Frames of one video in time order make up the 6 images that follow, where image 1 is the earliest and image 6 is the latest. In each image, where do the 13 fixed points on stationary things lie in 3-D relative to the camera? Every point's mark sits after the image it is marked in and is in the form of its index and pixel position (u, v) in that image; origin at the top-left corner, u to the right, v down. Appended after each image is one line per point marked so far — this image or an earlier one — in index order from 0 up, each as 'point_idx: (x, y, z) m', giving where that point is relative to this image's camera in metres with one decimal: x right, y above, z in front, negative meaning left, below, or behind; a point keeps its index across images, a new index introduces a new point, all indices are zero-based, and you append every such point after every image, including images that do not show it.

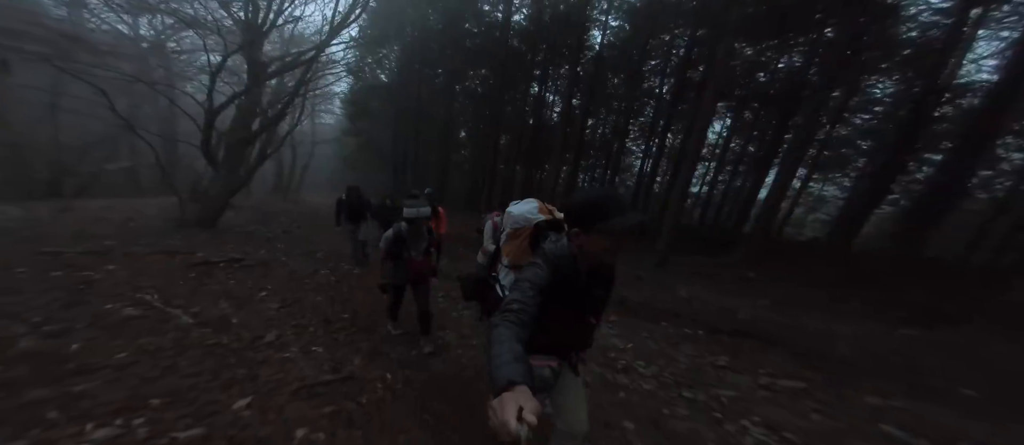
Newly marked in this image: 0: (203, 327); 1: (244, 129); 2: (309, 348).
0: (-3.5, -1.2, +4.0) m
1: (-8.0, +2.9, +10.3) m
2: (-2.3, -1.5, +4.0) m
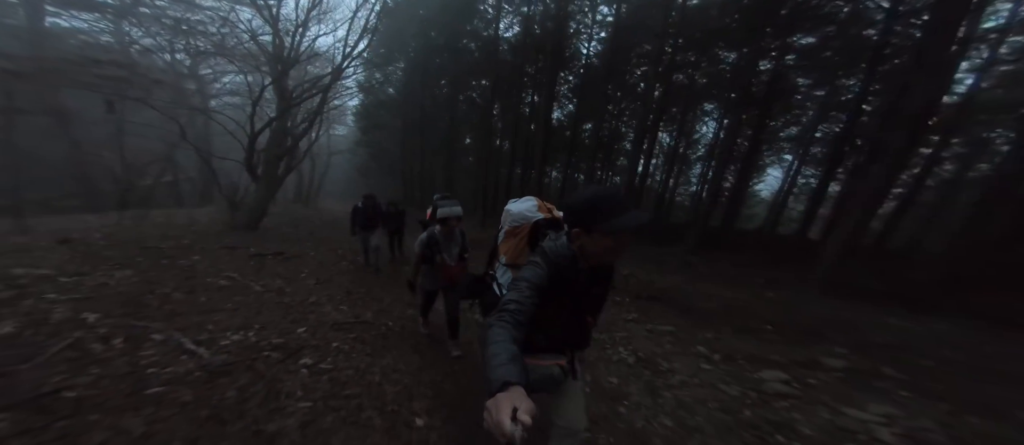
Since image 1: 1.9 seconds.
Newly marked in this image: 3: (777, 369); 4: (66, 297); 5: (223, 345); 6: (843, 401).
0: (-4.2, -1.3, +6.0) m
1: (-8.5, +2.8, +12.5) m
2: (-3.0, -1.5, +6.0) m
3: (+3.2, -1.7, +4.2) m
4: (-5.7, -1.0, +4.5) m
5: (-3.2, -1.4, +4.0) m
6: (+3.4, -1.8, +3.5) m
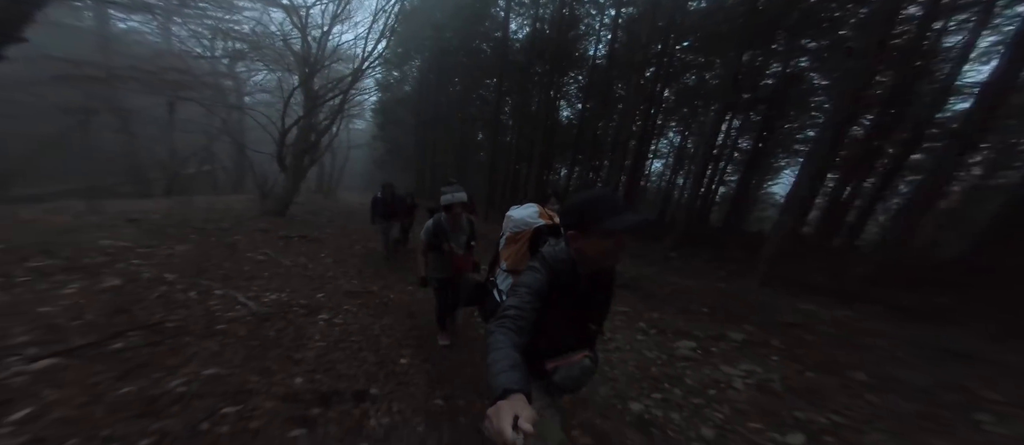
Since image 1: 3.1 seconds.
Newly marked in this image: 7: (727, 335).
0: (-4.6, -1.0, +7.3) m
1: (-8.5, +3.3, +13.9) m
2: (-3.4, -1.3, +7.2) m
3: (+2.7, -1.7, +5.2) m
4: (-6.2, -0.7, +5.9) m
5: (-3.7, -1.2, +5.2) m
6: (+2.8, -1.8, +4.4) m
7: (+3.2, -1.7, +5.1) m
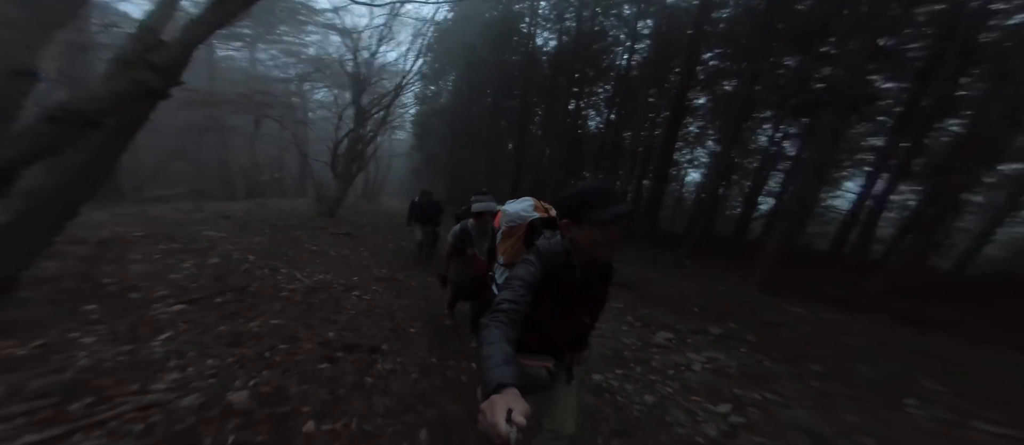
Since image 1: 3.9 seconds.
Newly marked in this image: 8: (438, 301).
0: (-4.4, -0.9, +8.6) m
1: (-7.3, +3.3, +15.8) m
2: (-3.2, -1.2, +8.4) m
3: (+2.7, -1.7, +5.6) m
4: (-6.1, -0.5, +7.4) m
5: (-3.7, -1.1, +6.4) m
6: (+2.7, -1.8, +4.8) m
7: (+3.1, -1.7, +5.4) m
8: (-1.6, -1.6, +7.0) m
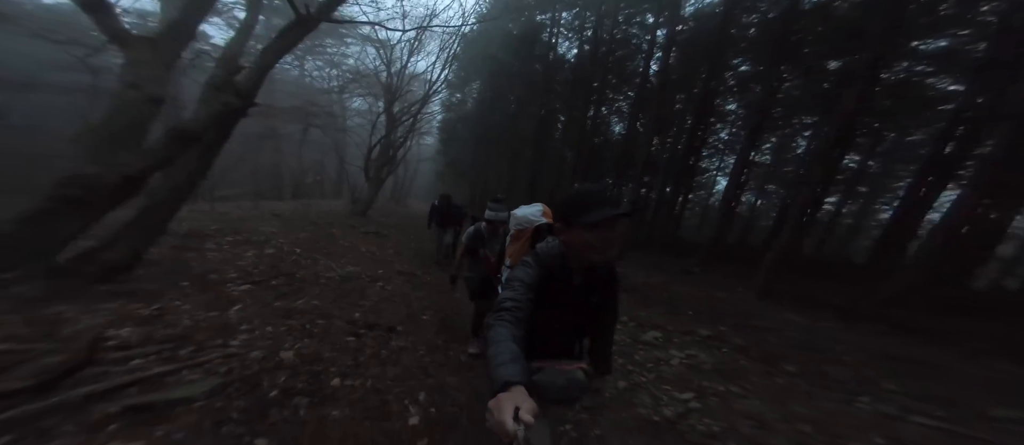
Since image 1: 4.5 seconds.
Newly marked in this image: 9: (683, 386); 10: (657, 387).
0: (-4.0, -0.9, +9.6) m
1: (-6.3, +3.4, +17.0) m
2: (-2.9, -1.2, +9.3) m
3: (+2.7, -1.9, +6.0) m
4: (-5.9, -0.5, +8.6) m
5: (-3.6, -1.1, +7.4) m
6: (+2.6, -1.9, +5.2) m
7: (+3.2, -1.9, +5.8) m
8: (-1.4, -1.6, +7.8) m
9: (+2.1, -2.0, +4.1) m
10: (+1.8, -2.0, +4.1) m
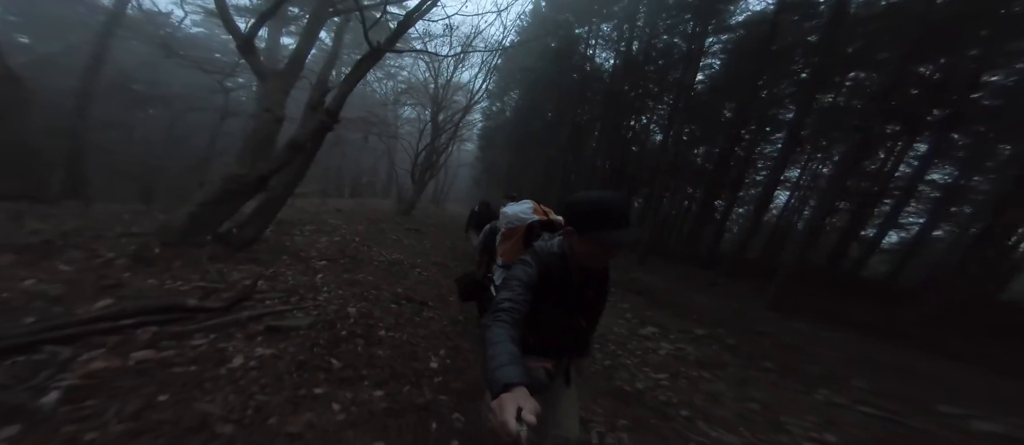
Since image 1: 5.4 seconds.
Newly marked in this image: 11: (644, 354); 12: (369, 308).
0: (-3.2, -0.8, +10.9) m
1: (-4.4, +3.4, +18.6) m
2: (-2.2, -1.2, +10.5) m
3: (+2.9, -2.0, +6.5) m
4: (-5.2, -0.3, +10.2) m
5: (-3.1, -1.0, +8.7) m
6: (+2.8, -2.1, +5.8) m
7: (+3.4, -2.0, +6.3) m
8: (-0.9, -1.6, +8.8) m
9: (+2.1, -2.1, +4.8) m
10: (+1.8, -2.1, +4.8) m
11: (+2.0, -2.1, +5.2) m
12: (-2.3, -1.3, +5.1) m
